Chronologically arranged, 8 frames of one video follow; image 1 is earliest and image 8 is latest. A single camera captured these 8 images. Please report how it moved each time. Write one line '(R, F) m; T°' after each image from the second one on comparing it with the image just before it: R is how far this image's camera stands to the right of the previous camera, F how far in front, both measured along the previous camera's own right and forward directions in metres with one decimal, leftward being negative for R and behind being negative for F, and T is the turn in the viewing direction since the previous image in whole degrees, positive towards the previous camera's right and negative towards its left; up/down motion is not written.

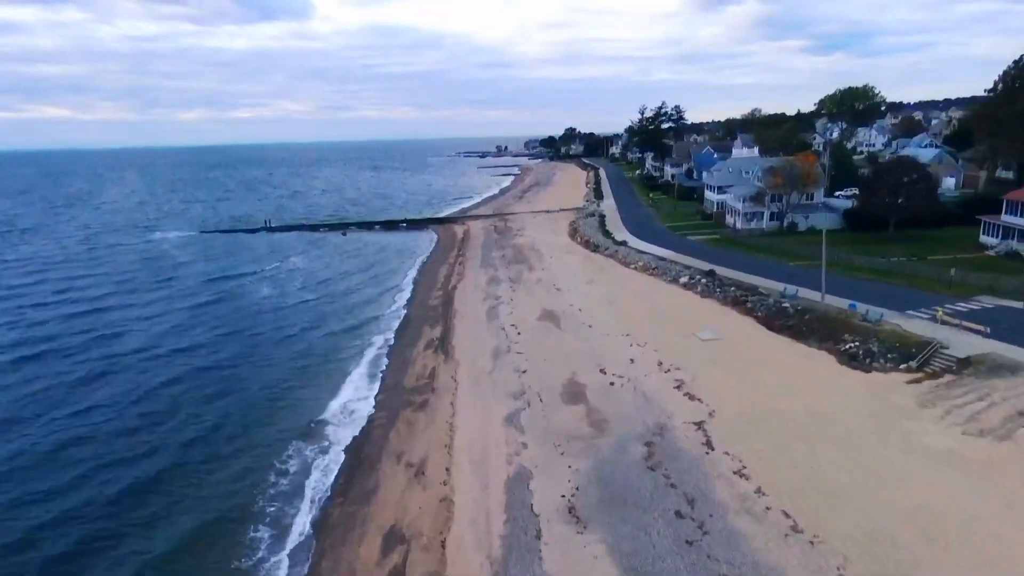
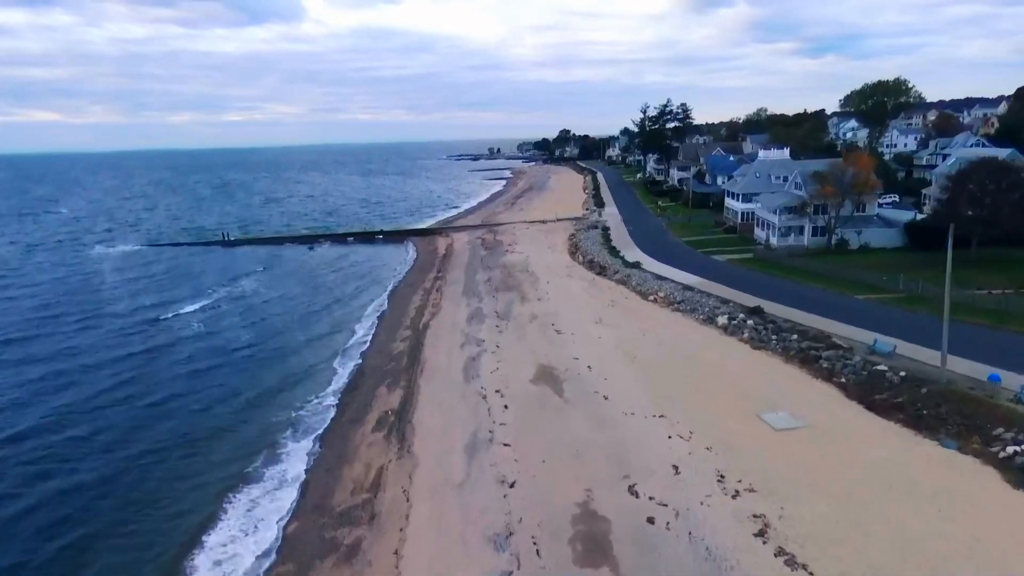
(+0.4, +8.9) m; +1°
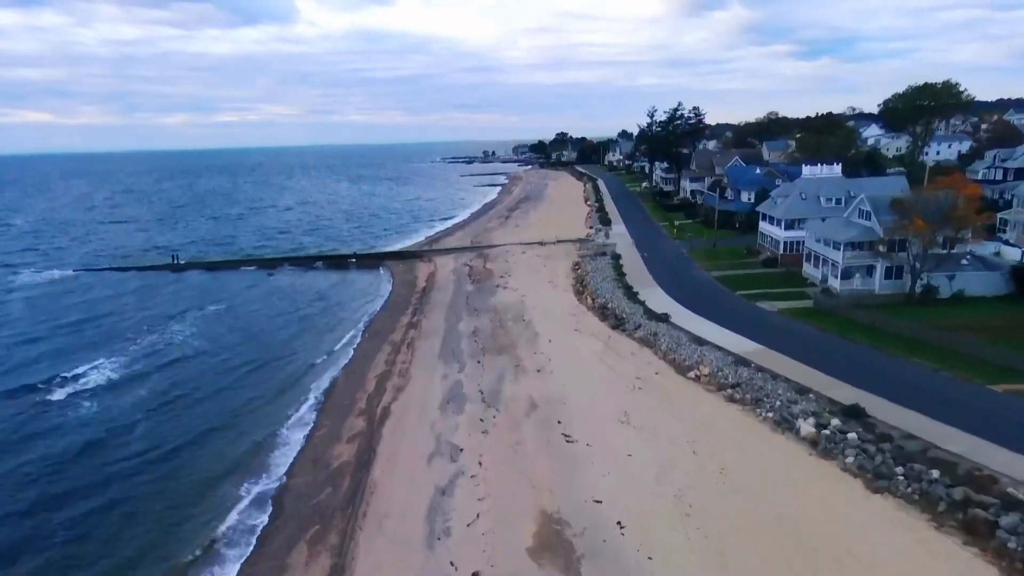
(+0.2, +9.0) m; 0°
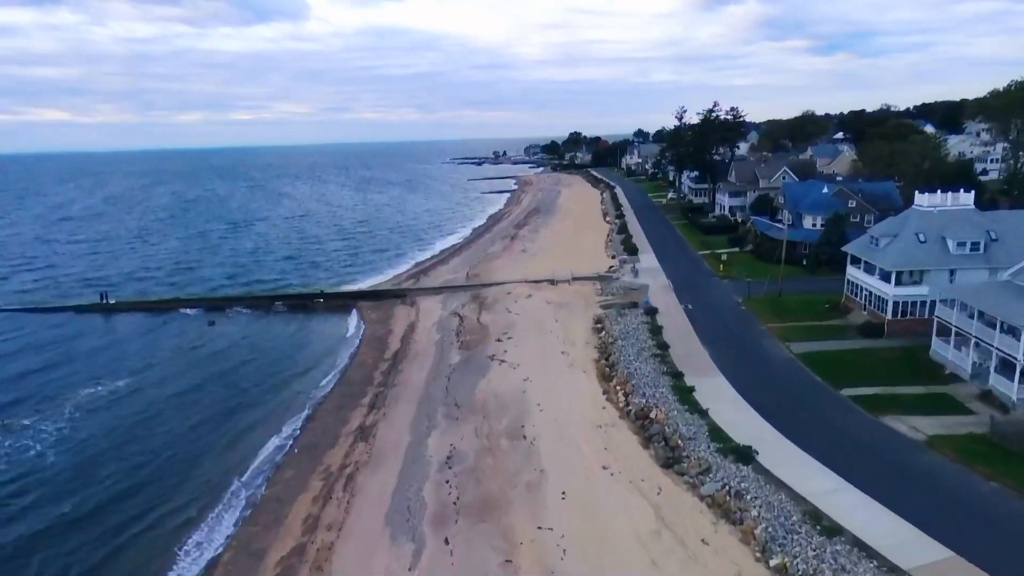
(+0.6, +11.6) m; -1°
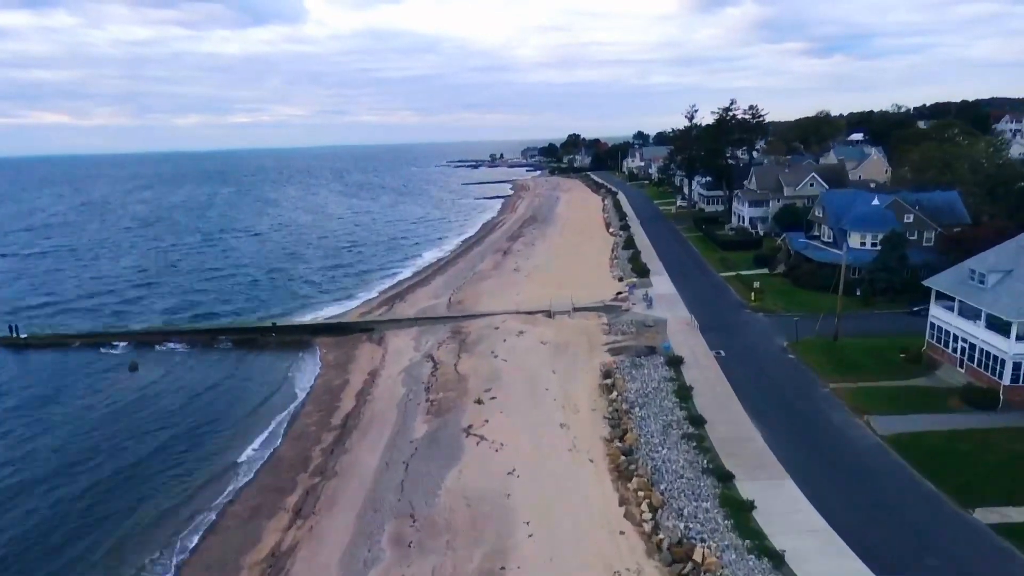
(+0.6, +7.7) m; 0°
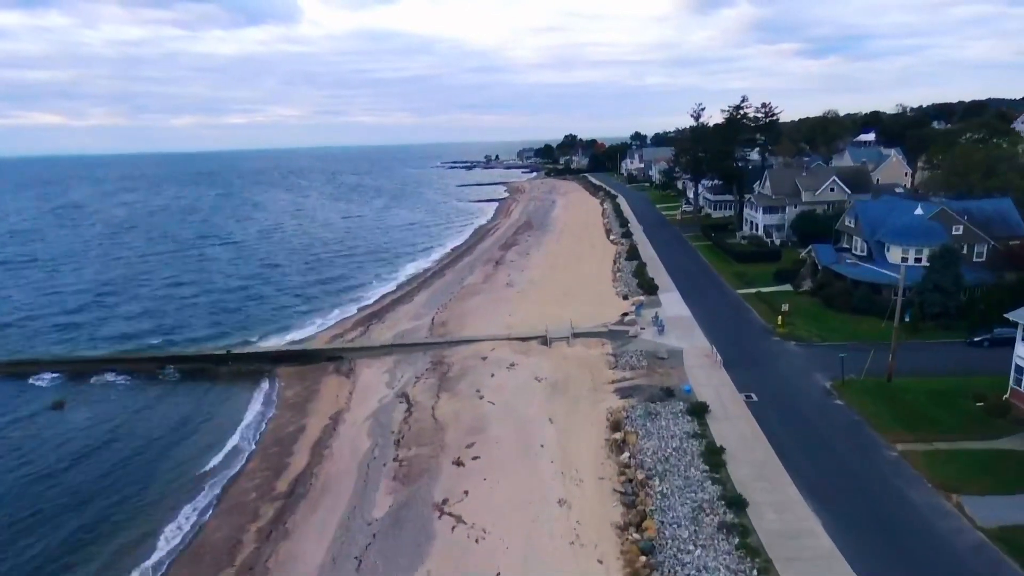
(+0.3, +5.1) m; 0°
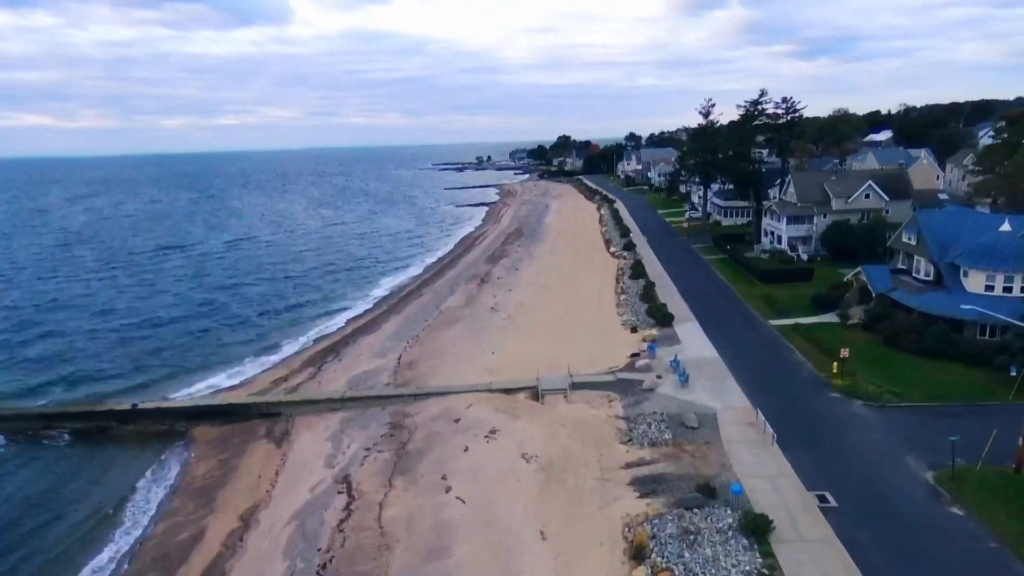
(+0.5, +7.2) m; +1°
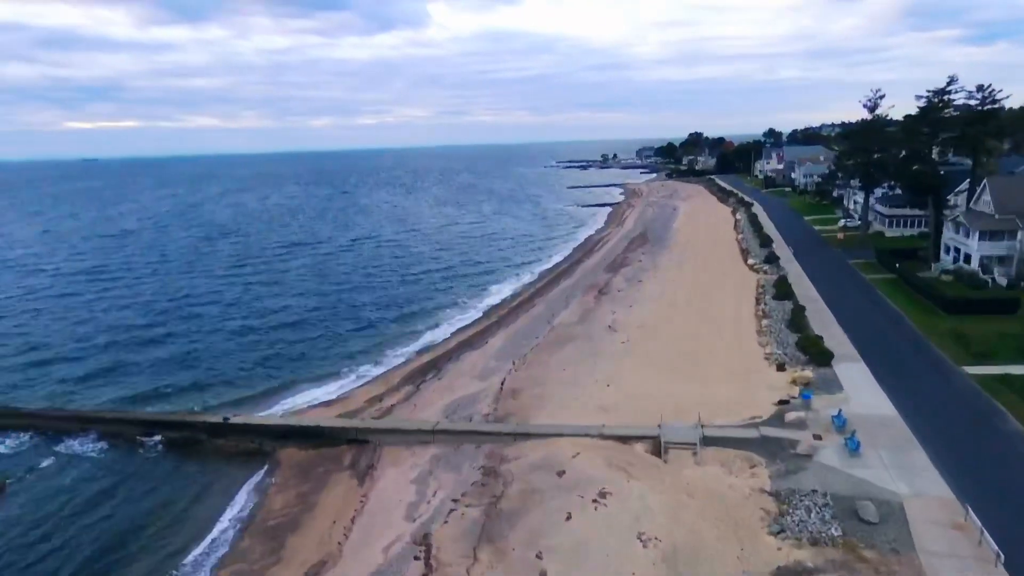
(-0.1, +3.9) m; -11°
